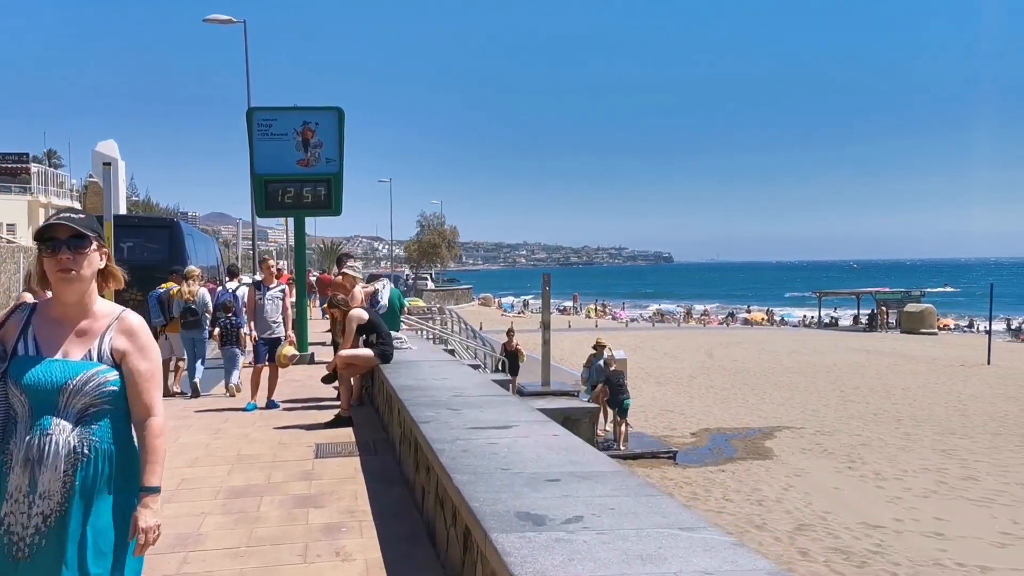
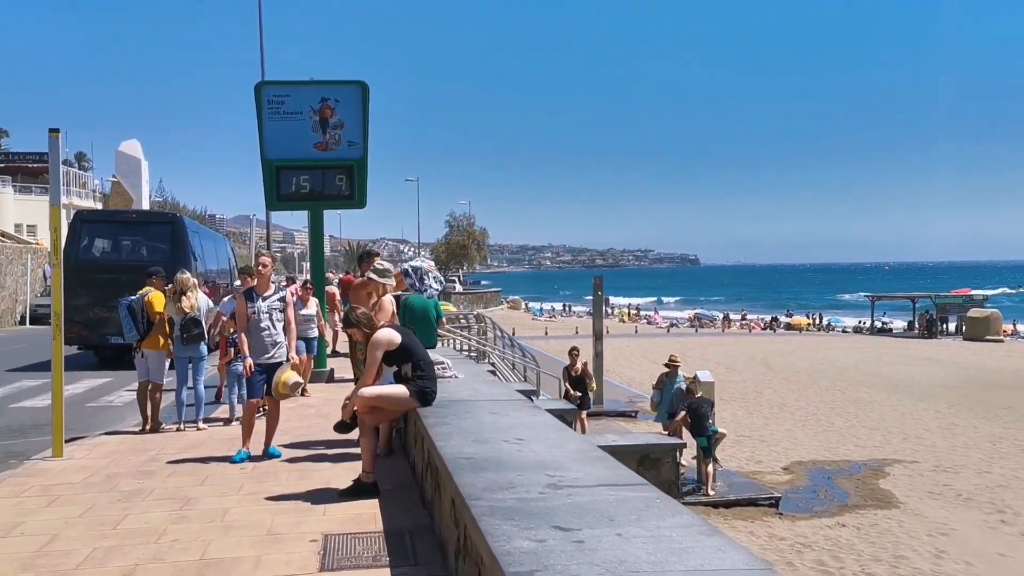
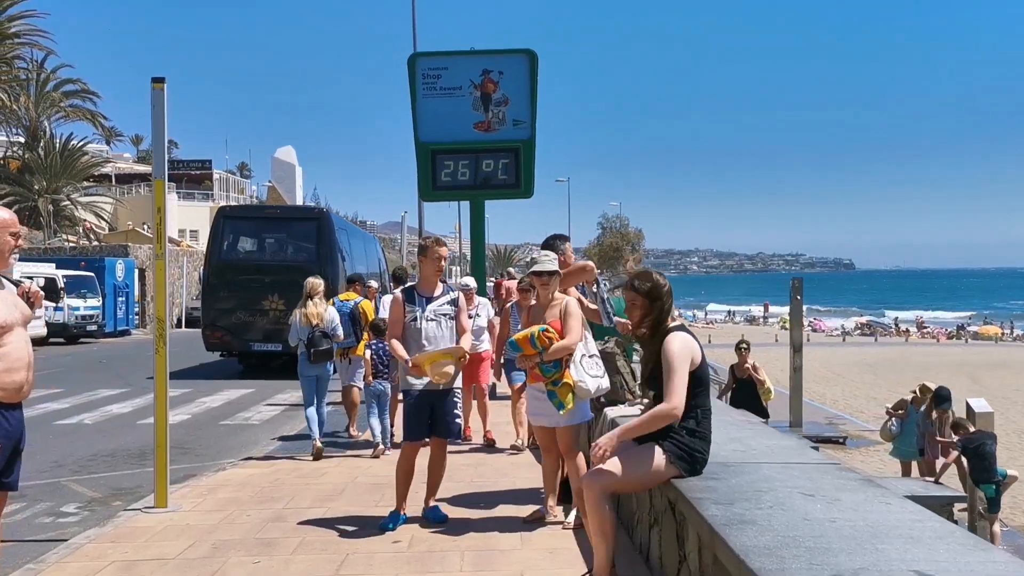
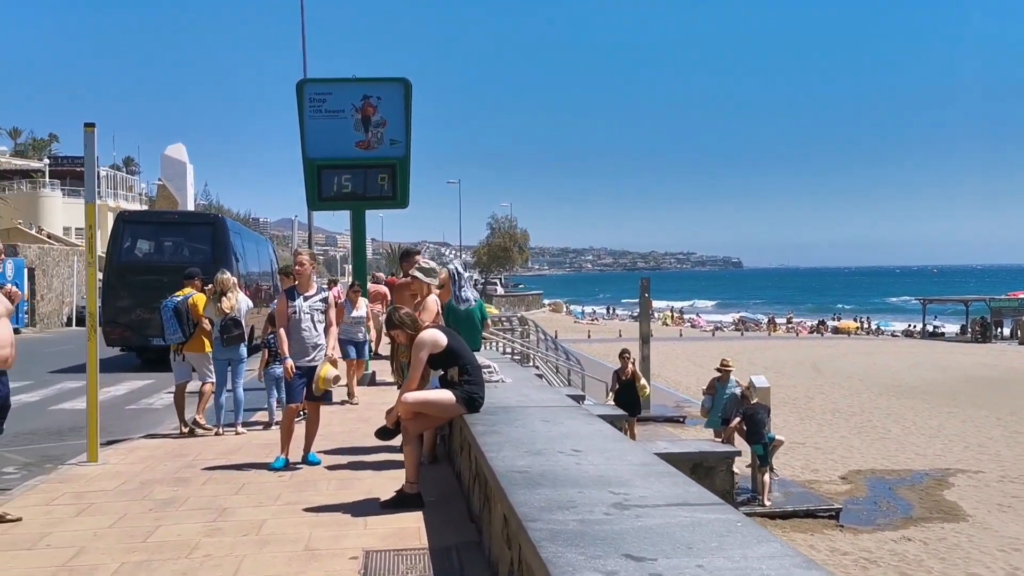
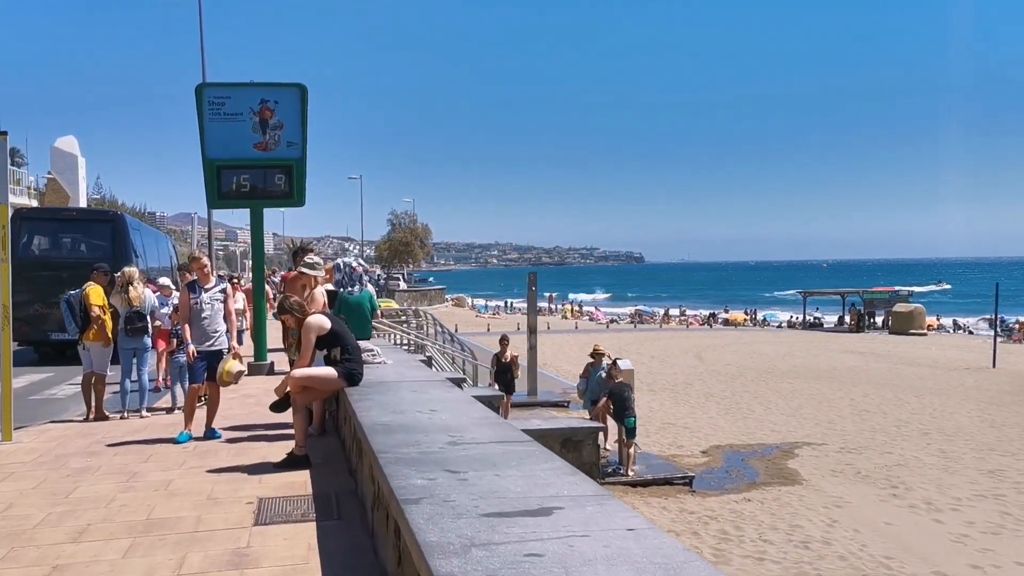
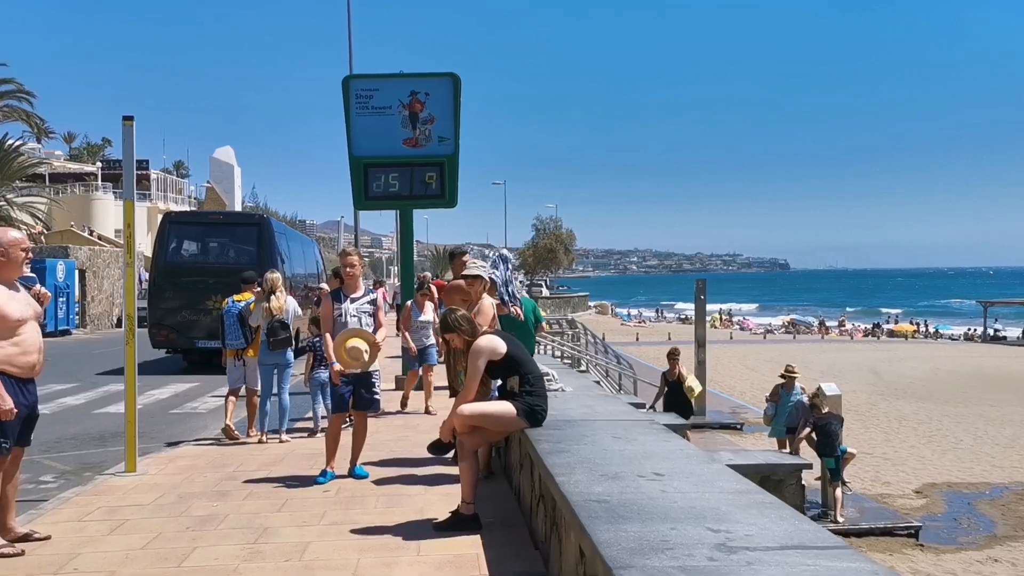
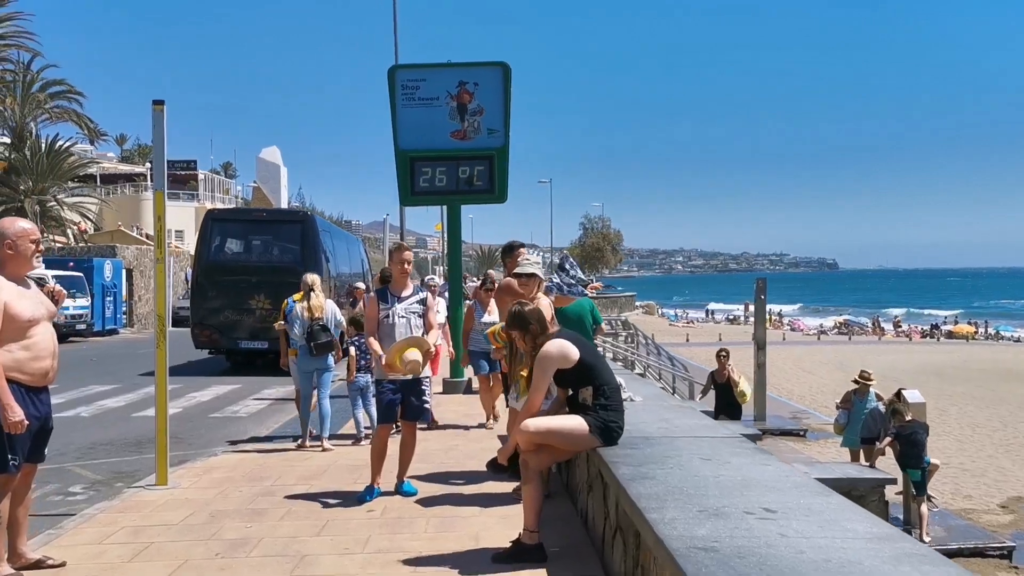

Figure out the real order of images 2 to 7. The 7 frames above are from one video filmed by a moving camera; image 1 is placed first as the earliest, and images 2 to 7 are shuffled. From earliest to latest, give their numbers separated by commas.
5, 2, 4, 6, 7, 3
